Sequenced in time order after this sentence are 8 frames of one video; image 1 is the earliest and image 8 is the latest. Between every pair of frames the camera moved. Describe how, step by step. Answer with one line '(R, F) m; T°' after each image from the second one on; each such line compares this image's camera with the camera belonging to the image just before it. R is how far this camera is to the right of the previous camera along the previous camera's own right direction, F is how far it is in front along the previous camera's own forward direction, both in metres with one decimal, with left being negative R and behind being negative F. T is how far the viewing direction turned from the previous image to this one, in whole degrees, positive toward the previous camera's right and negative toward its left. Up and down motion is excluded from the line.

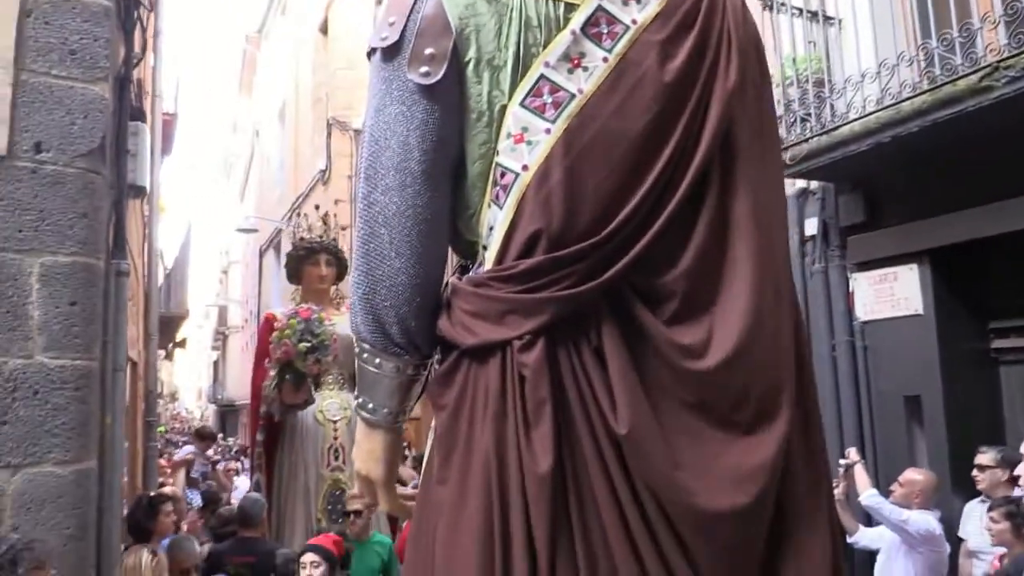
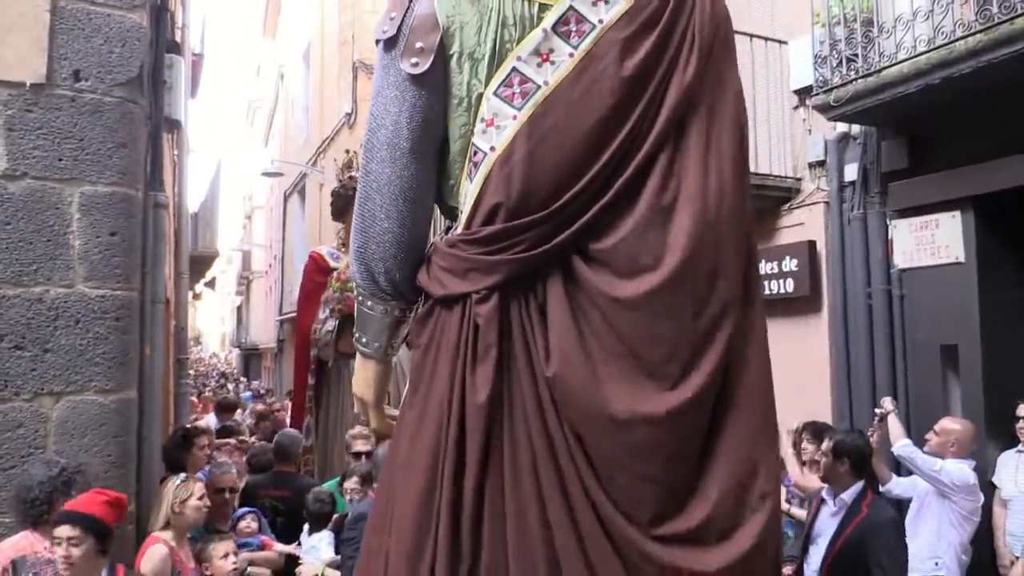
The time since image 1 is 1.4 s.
(-0.1, 0.0) m; 0°
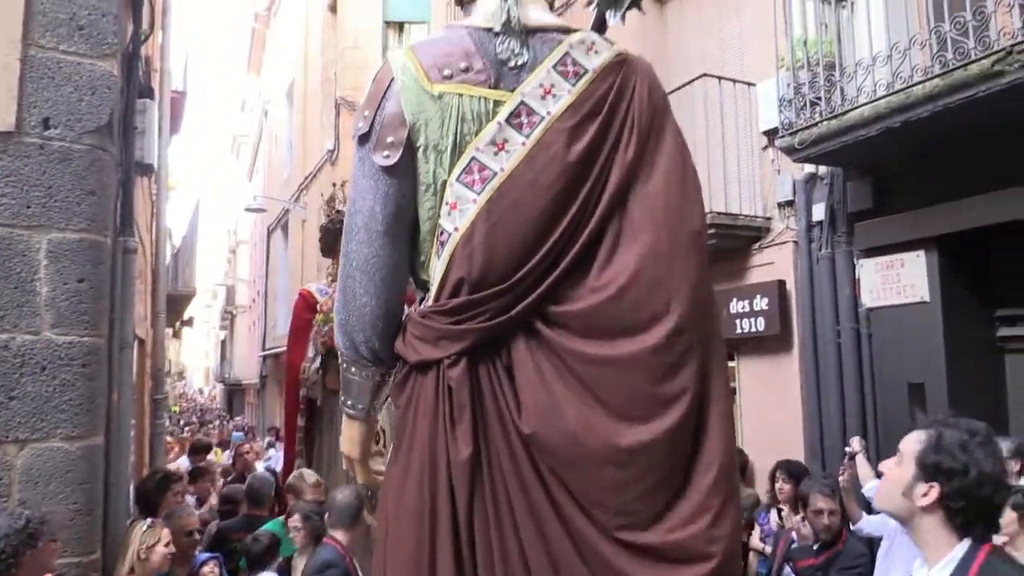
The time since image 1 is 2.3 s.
(+0.1, 0.0) m; 0°
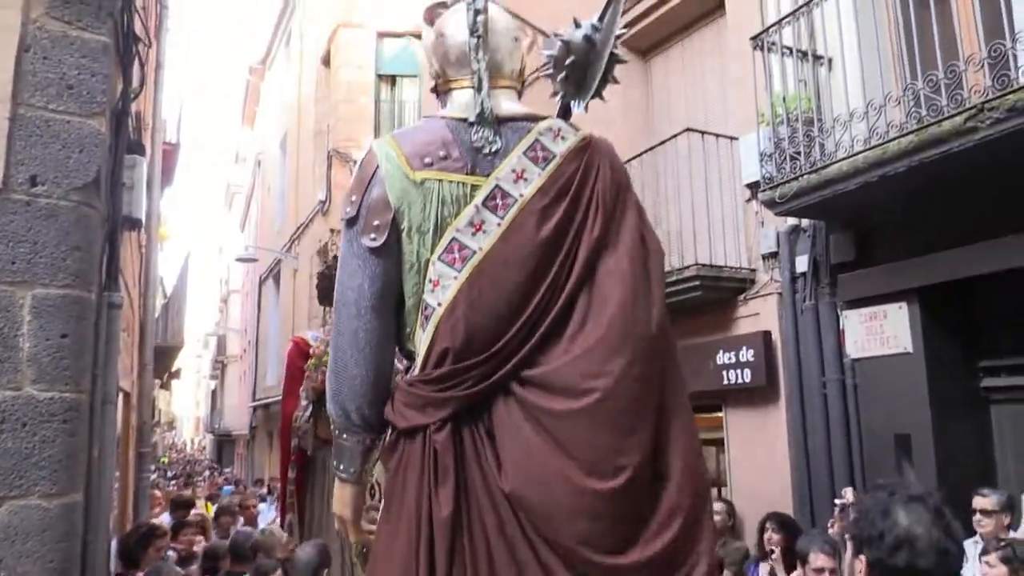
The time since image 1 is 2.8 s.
(+0.1, 0.0) m; 0°
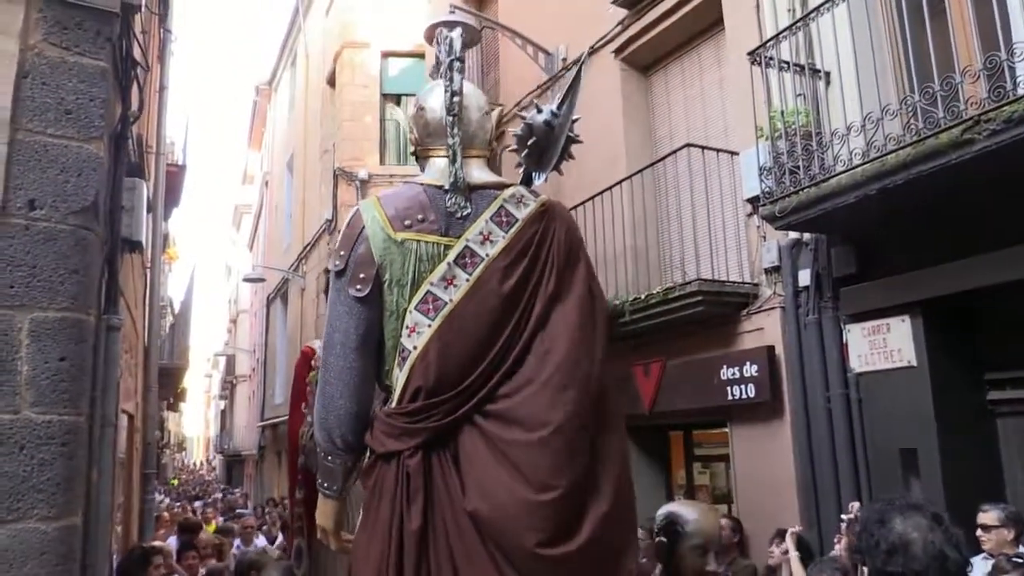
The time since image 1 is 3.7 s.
(+0.1, 0.0) m; -1°
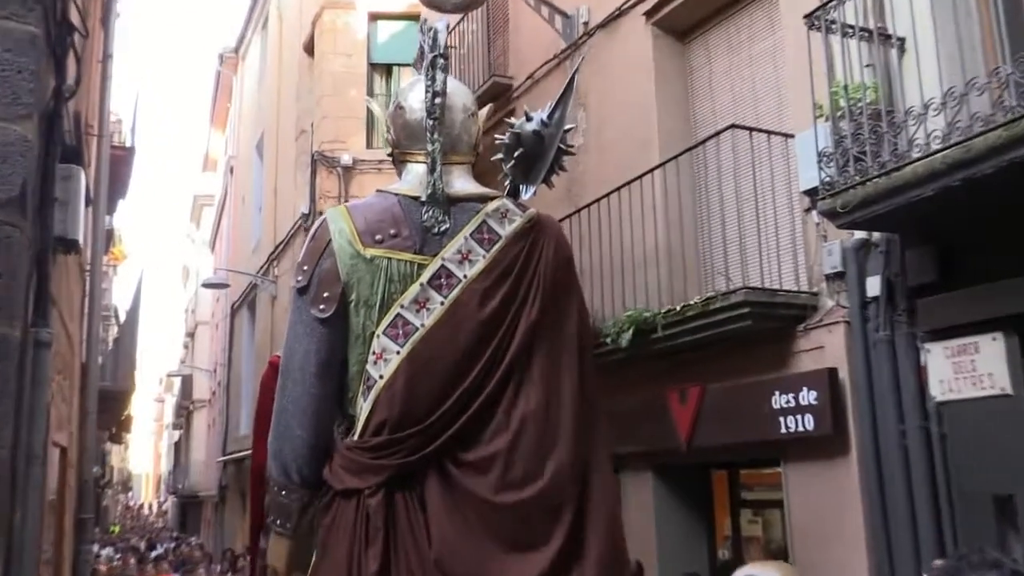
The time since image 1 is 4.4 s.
(-0.1, +0.9) m; 0°
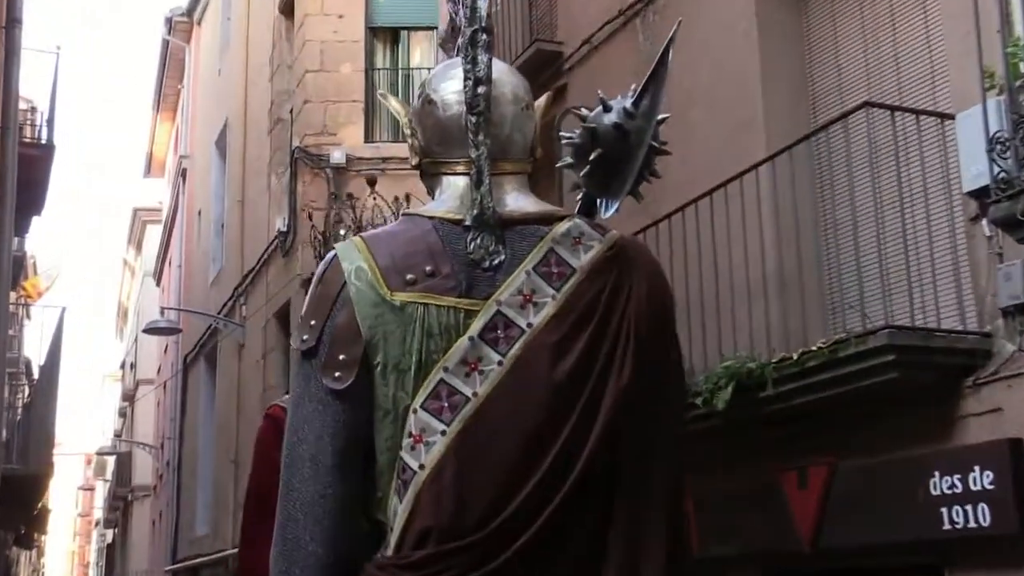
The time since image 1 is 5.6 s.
(0.0, +1.2) m; -2°
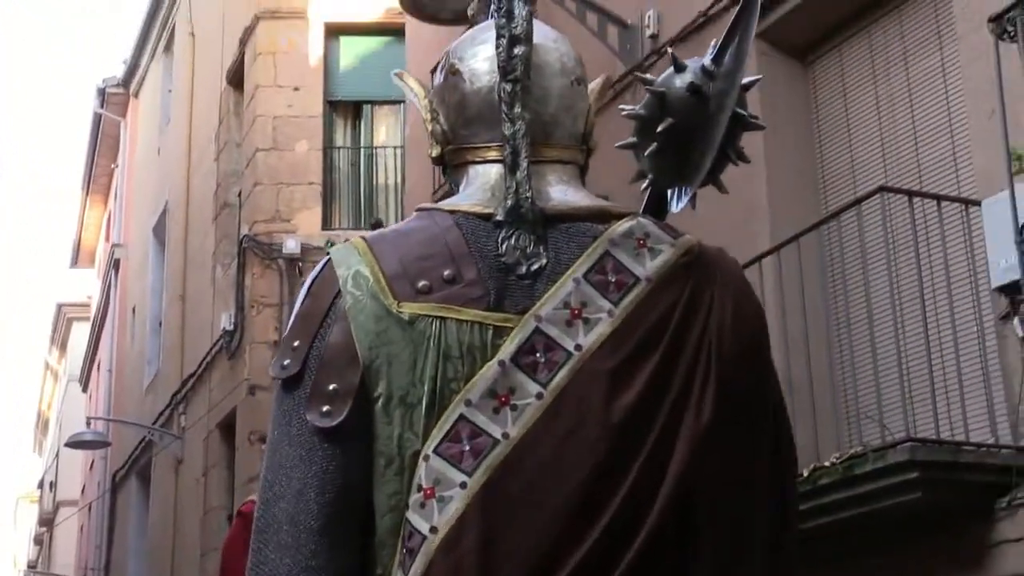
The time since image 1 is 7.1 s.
(-0.1, +0.4) m; +2°
